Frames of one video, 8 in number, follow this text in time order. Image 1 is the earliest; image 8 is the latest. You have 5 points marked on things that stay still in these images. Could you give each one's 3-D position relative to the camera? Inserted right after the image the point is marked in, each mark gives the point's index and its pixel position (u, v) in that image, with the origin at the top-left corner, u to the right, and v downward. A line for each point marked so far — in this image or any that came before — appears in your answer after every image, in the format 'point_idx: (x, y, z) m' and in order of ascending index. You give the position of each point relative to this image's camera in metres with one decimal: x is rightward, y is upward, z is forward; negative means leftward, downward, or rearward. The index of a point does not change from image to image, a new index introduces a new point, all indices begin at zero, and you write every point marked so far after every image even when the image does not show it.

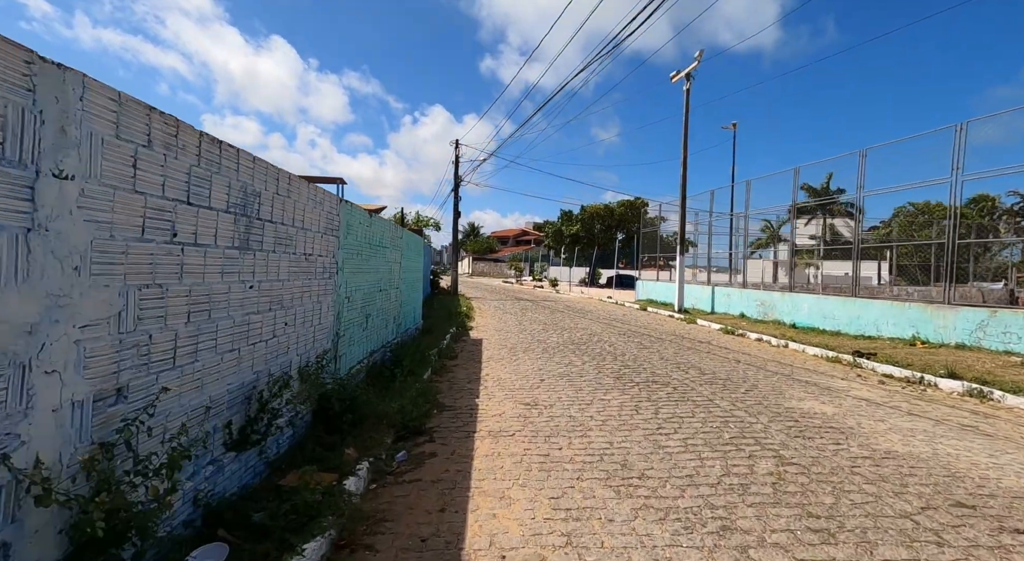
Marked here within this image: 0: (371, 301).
0: (-1.8, -0.3, +6.5) m
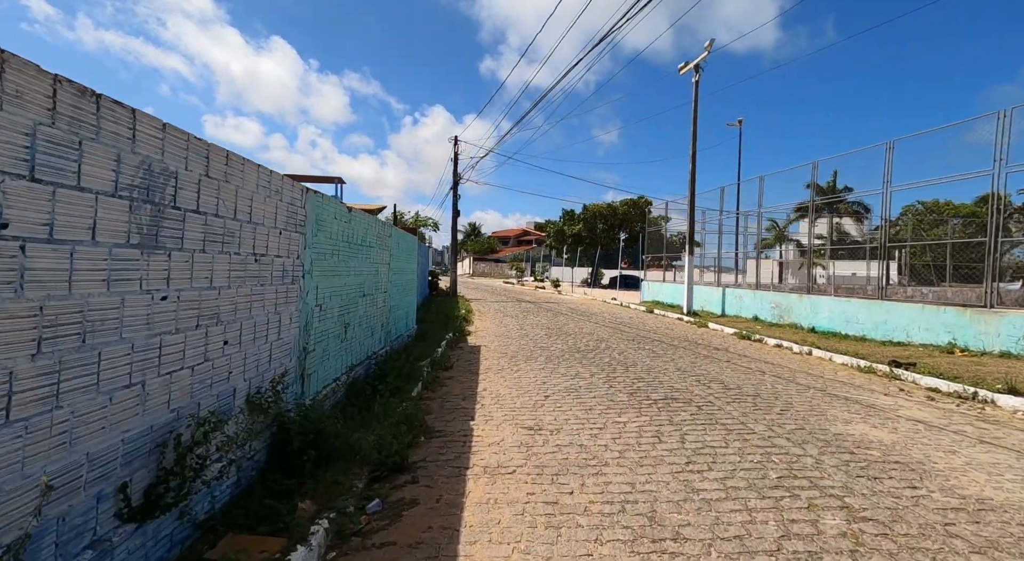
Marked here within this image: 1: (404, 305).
0: (-1.8, -0.3, +5.7) m
1: (-2.0, -0.4, +9.4) m
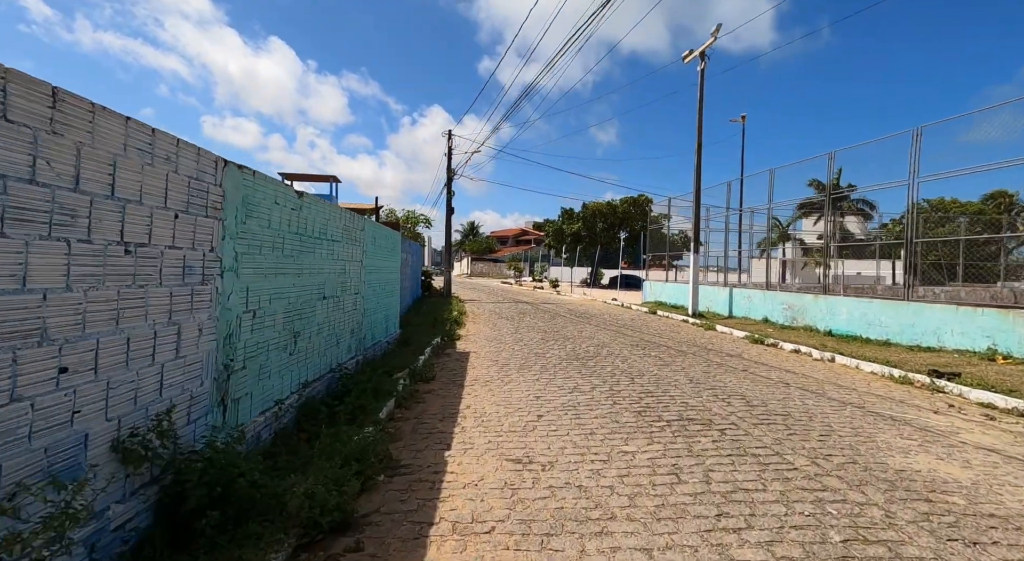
0: (-2.0, -0.3, +4.8) m
1: (-2.2, -0.4, +8.4) m
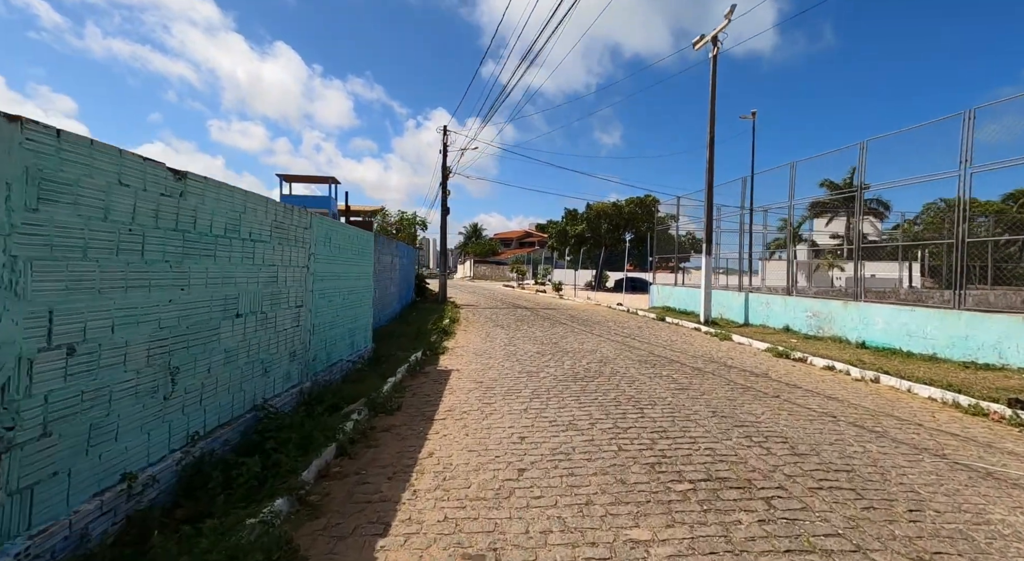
0: (-2.2, -0.4, +3.5) m
1: (-2.4, -0.5, +7.2) m
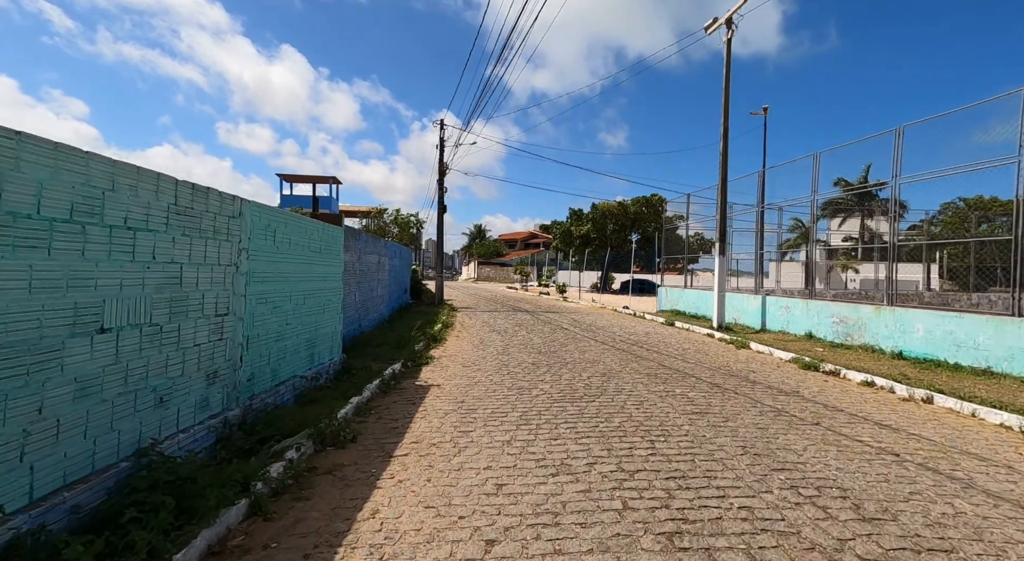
0: (-2.4, -0.4, +2.4) m
1: (-2.5, -0.6, +6.1) m
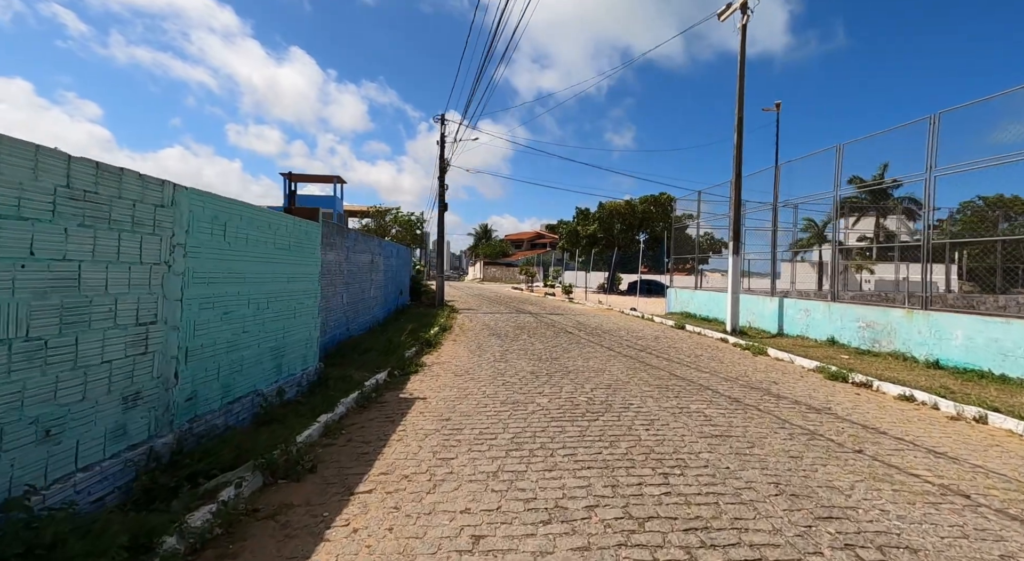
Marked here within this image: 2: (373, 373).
0: (-2.6, -0.4, +1.7) m
1: (-2.6, -0.6, +5.4) m
2: (-2.1, -1.4, +7.6) m
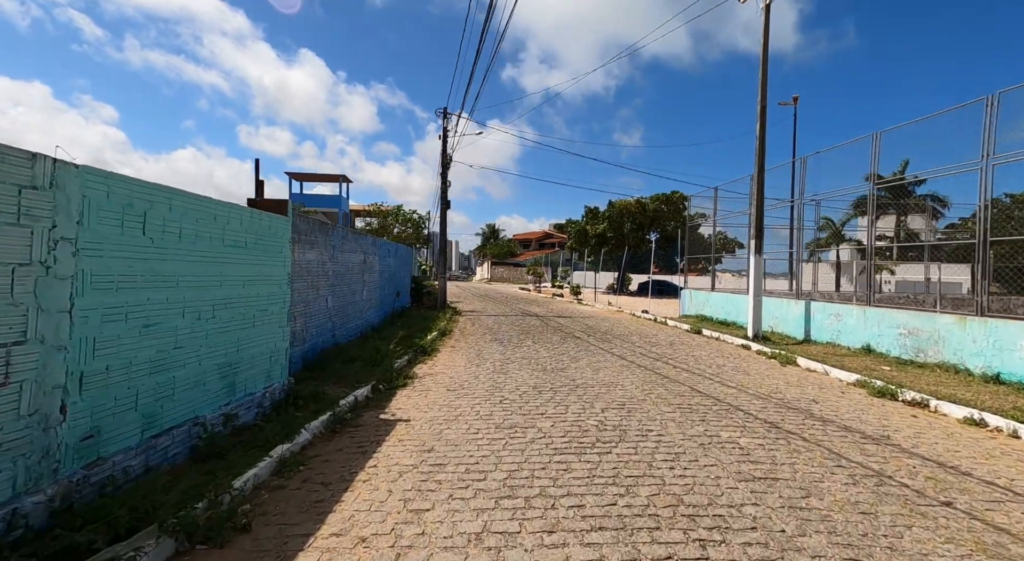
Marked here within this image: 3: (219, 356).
0: (-2.7, -0.5, +0.8) m
1: (-2.7, -0.6, +4.5) m
2: (-2.1, -1.4, +6.7) m
3: (-2.7, -0.7, +4.6) m
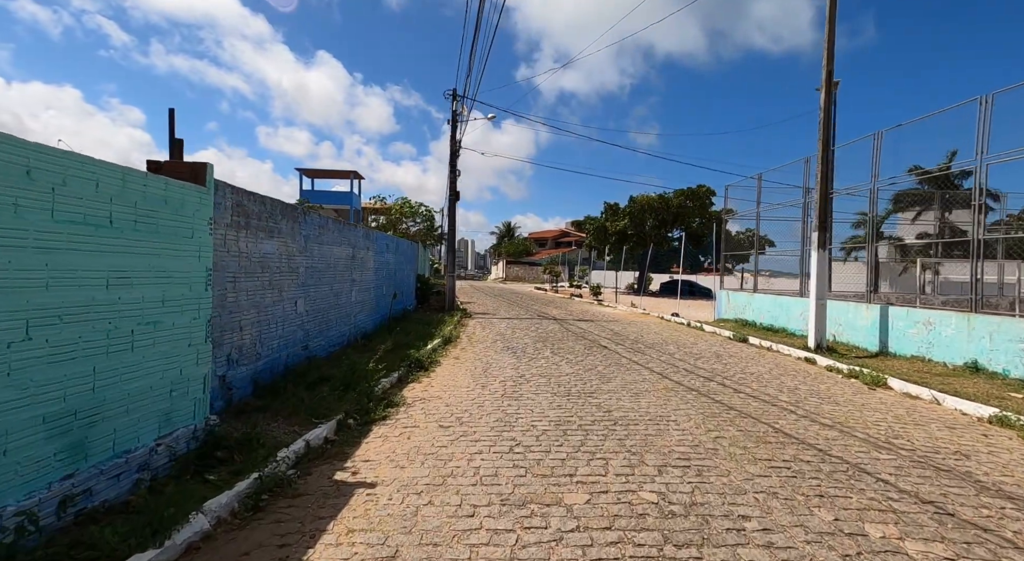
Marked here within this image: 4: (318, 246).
0: (-2.7, -0.4, -1.0) m
1: (-2.6, -0.6, +2.7) m
2: (-2.0, -1.4, +4.9) m
3: (-2.6, -0.7, +2.8) m
4: (-3.1, +0.6, +8.2) m
